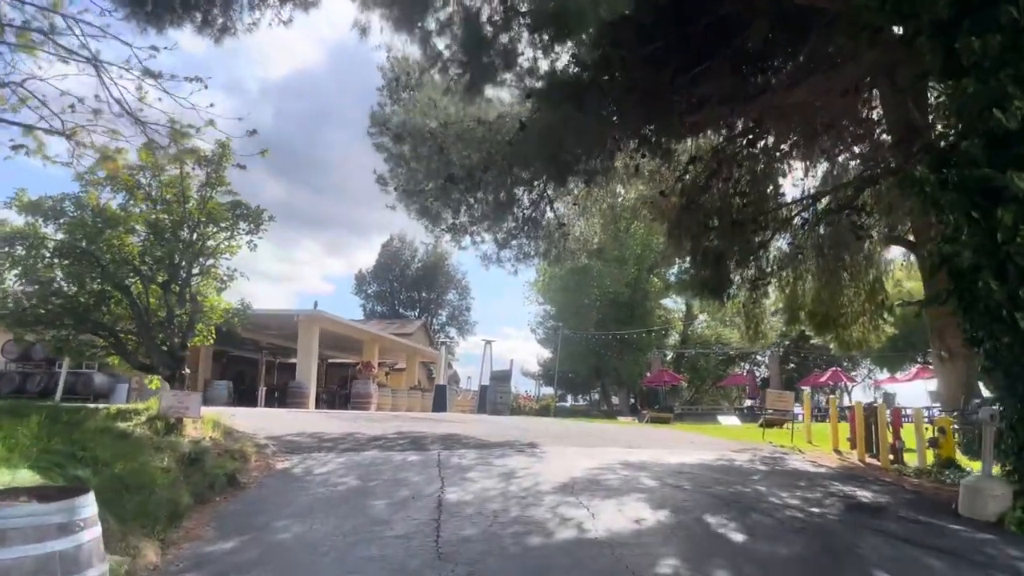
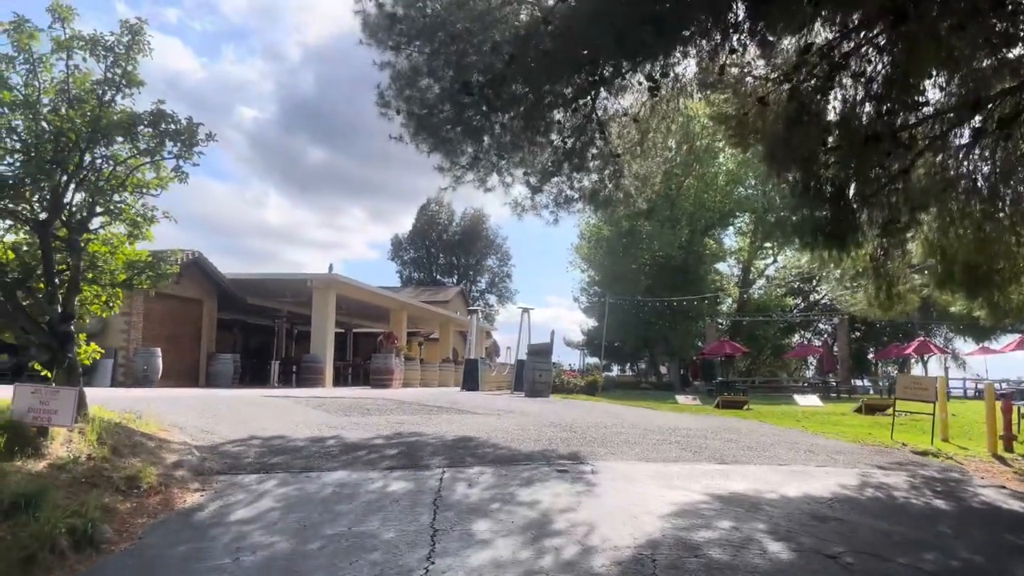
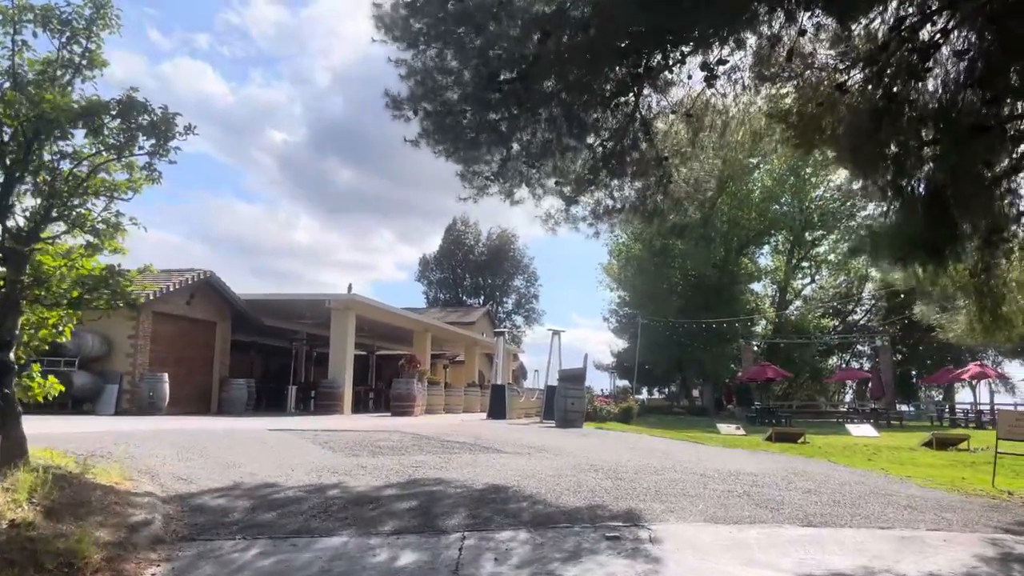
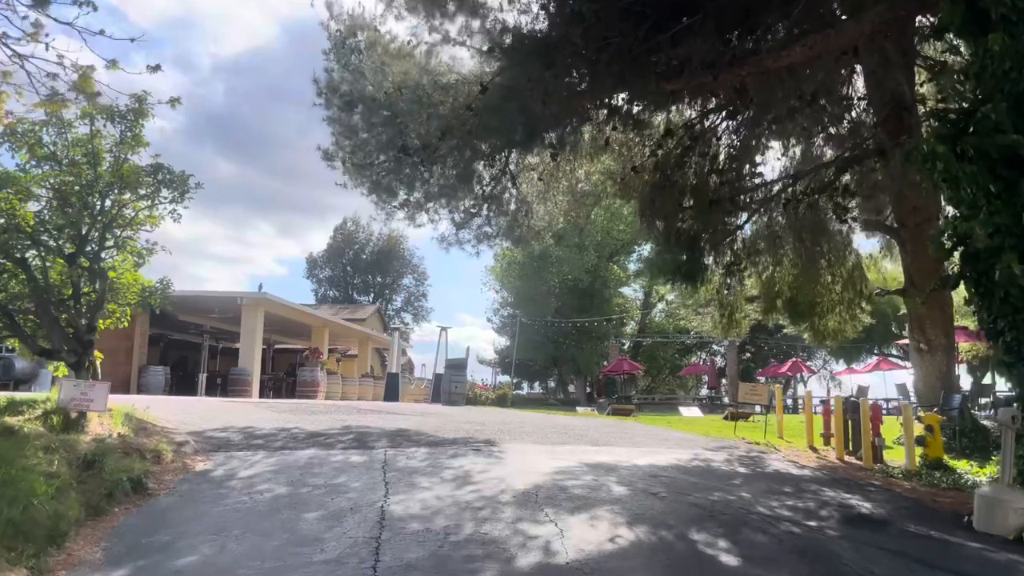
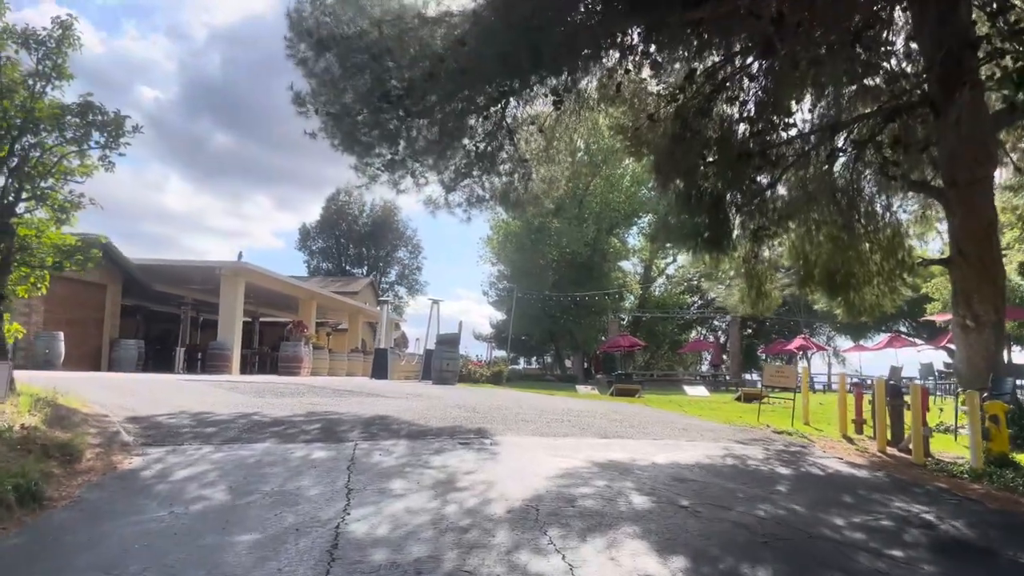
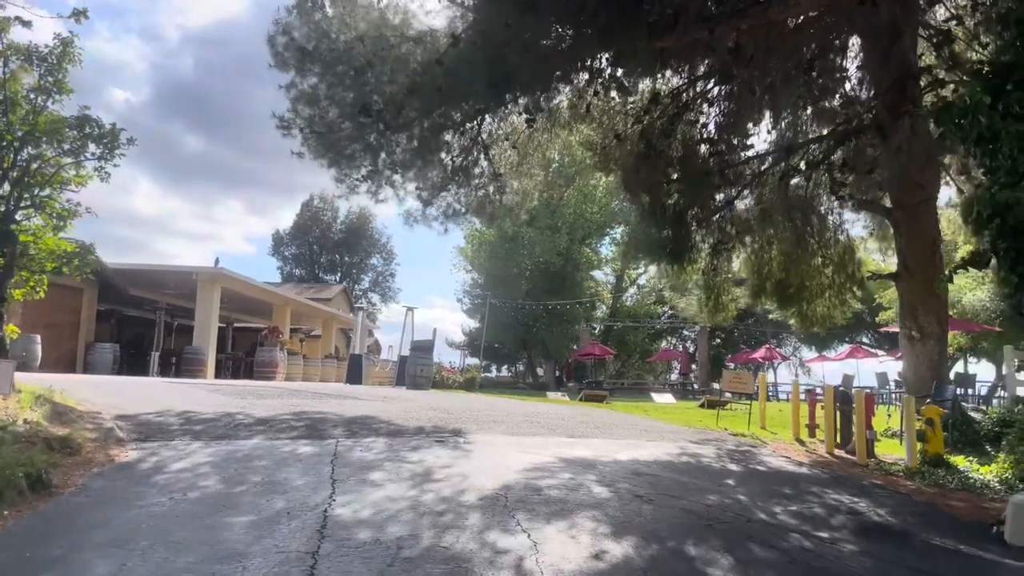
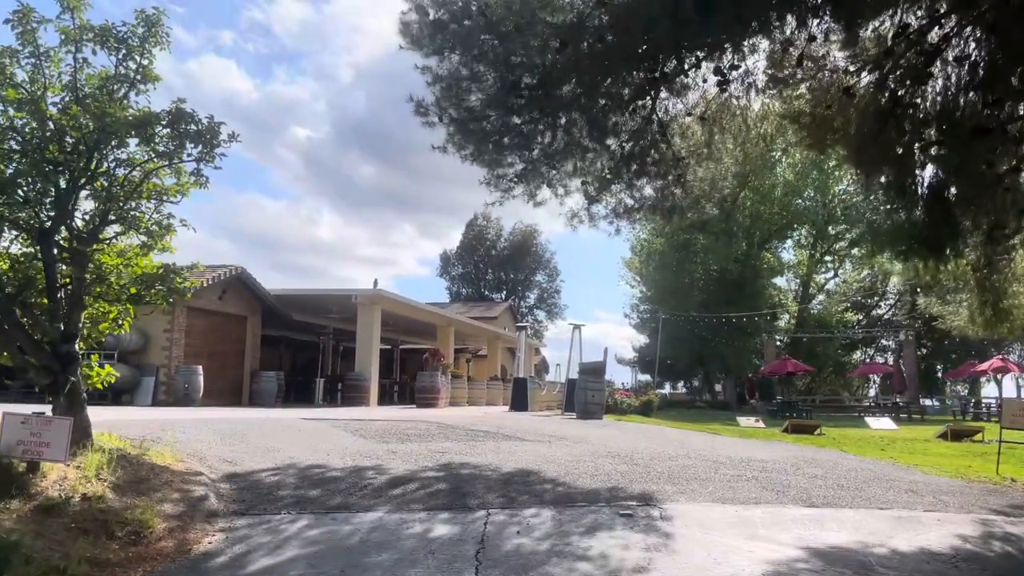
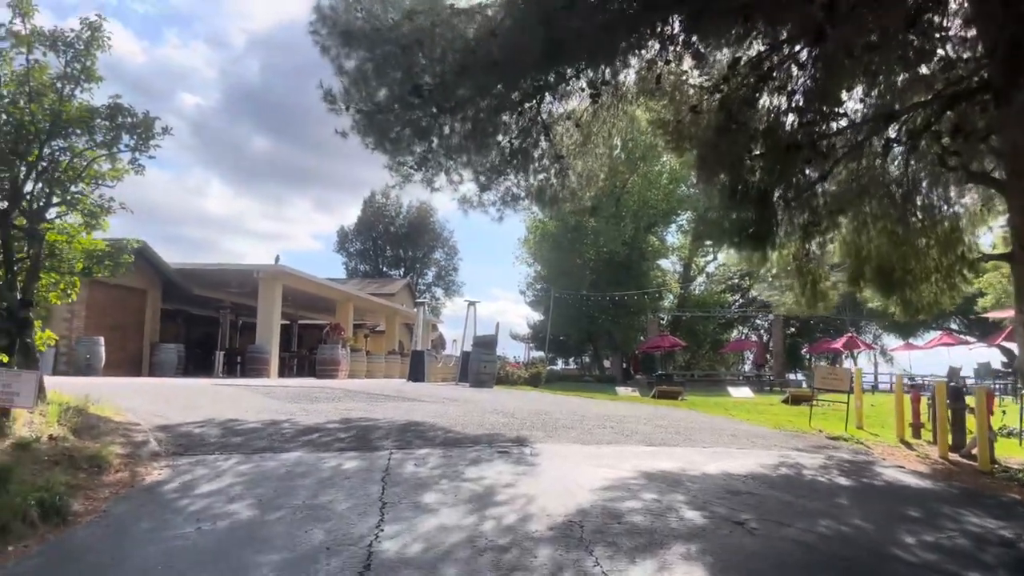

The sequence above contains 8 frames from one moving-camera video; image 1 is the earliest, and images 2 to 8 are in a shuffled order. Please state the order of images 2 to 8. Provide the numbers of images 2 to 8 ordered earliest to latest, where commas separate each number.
4, 6, 5, 8, 2, 7, 3
